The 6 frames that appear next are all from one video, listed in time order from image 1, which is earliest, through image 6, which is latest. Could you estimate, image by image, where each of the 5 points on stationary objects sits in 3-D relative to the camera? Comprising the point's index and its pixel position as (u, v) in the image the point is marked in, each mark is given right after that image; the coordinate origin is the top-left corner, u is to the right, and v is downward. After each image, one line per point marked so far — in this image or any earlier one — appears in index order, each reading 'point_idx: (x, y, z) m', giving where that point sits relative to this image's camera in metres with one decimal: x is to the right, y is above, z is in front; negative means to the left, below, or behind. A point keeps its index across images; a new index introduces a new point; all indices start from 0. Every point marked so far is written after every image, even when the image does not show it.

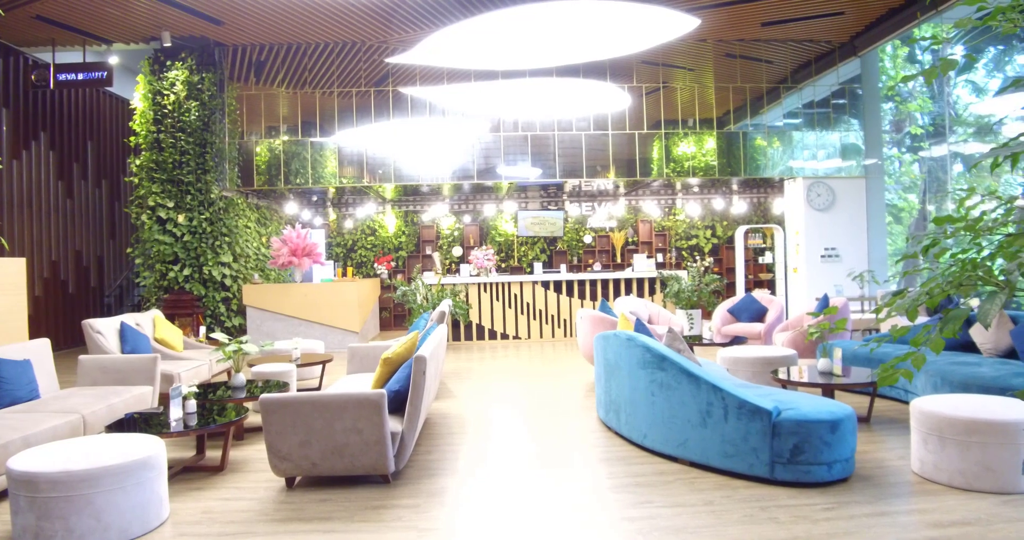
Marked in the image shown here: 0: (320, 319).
0: (-2.2, -0.6, +8.9) m
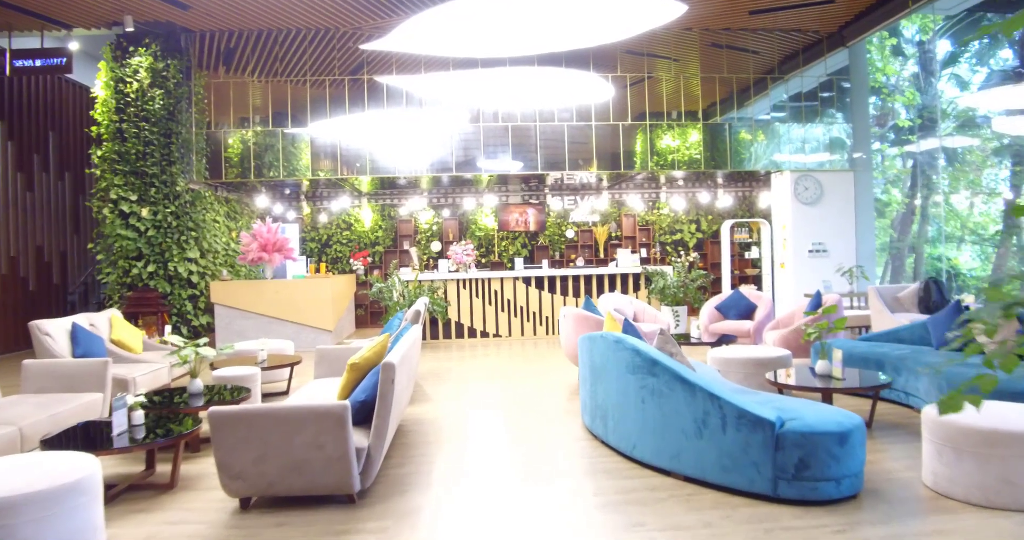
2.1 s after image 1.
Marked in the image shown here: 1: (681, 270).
0: (-2.4, -0.5, +8.5) m
1: (+1.9, 0.0, +8.8) m
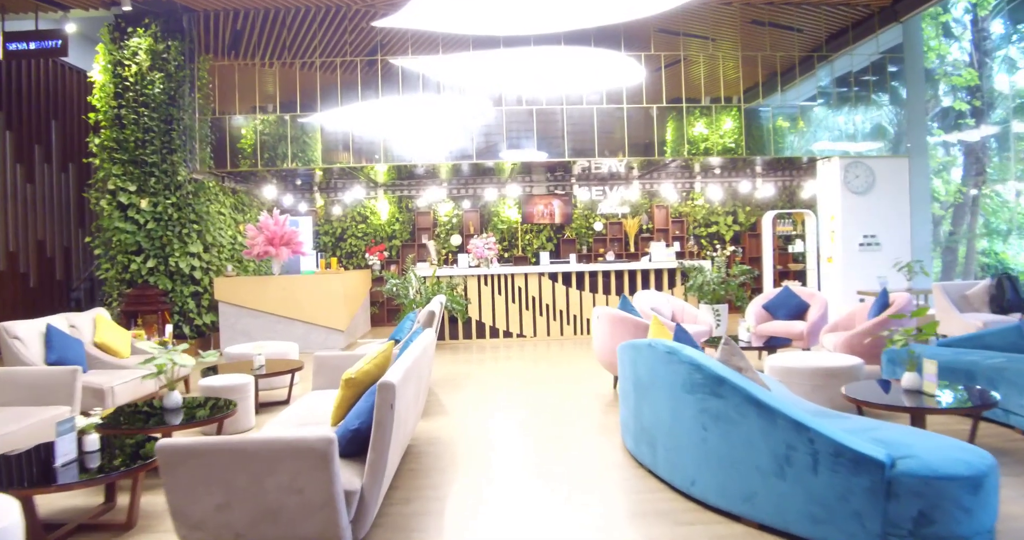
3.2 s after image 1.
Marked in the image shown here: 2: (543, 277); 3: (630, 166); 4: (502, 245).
0: (-2.2, -0.5, +7.9) m
1: (+2.2, 0.0, +8.1) m
2: (+0.3, -0.1, +8.2) m
3: (+1.5, +1.3, +9.8) m
4: (-0.1, +0.3, +10.6) m
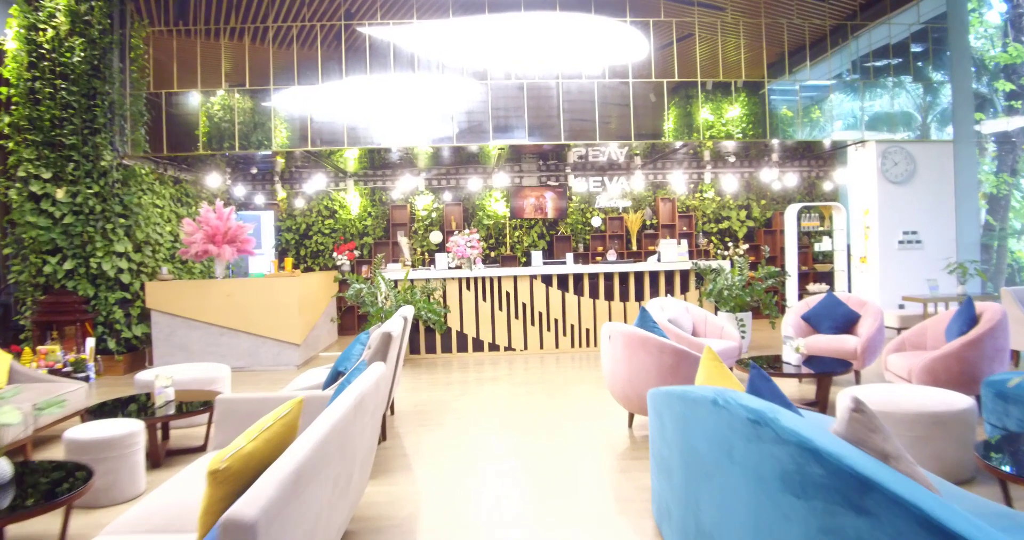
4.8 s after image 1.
0: (-2.3, -0.5, +6.7) m
1: (+2.0, 0.0, +7.0) m
2: (+0.2, -0.1, +7.0) m
3: (+1.3, +1.3, +8.7) m
4: (-0.3, +0.3, +9.4) m
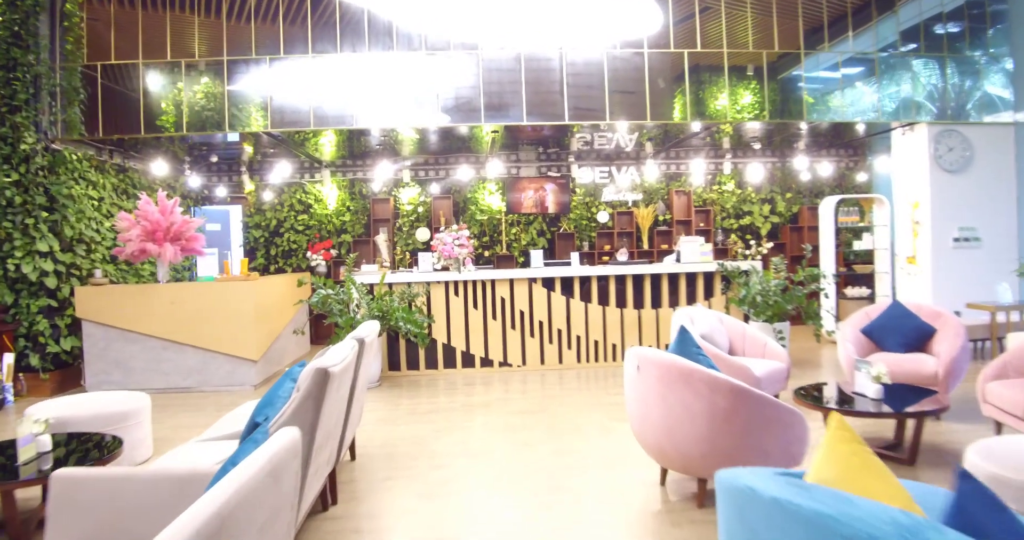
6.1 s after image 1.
0: (-2.3, -0.5, +5.7) m
1: (+2.0, 0.0, +5.9) m
2: (+0.2, -0.1, +6.0) m
3: (+1.3, +1.3, +7.7) m
4: (-0.3, +0.3, +8.4) m
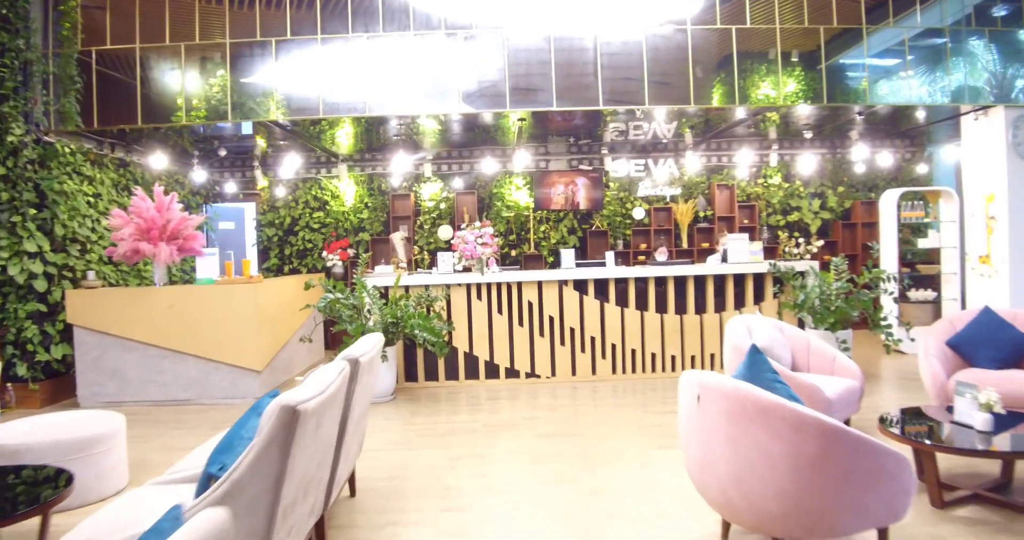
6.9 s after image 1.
0: (-2.1, -0.5, +5.2) m
1: (+2.2, 0.0, +5.3) m
2: (+0.4, -0.1, +5.5) m
3: (+1.6, +1.3, +7.1) m
4: (0.0, +0.3, +7.8) m
